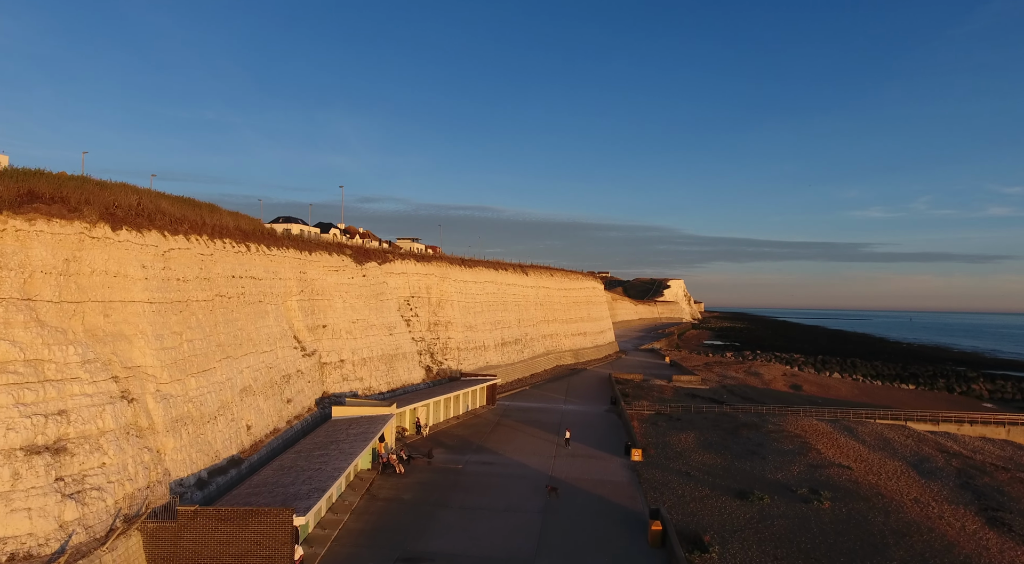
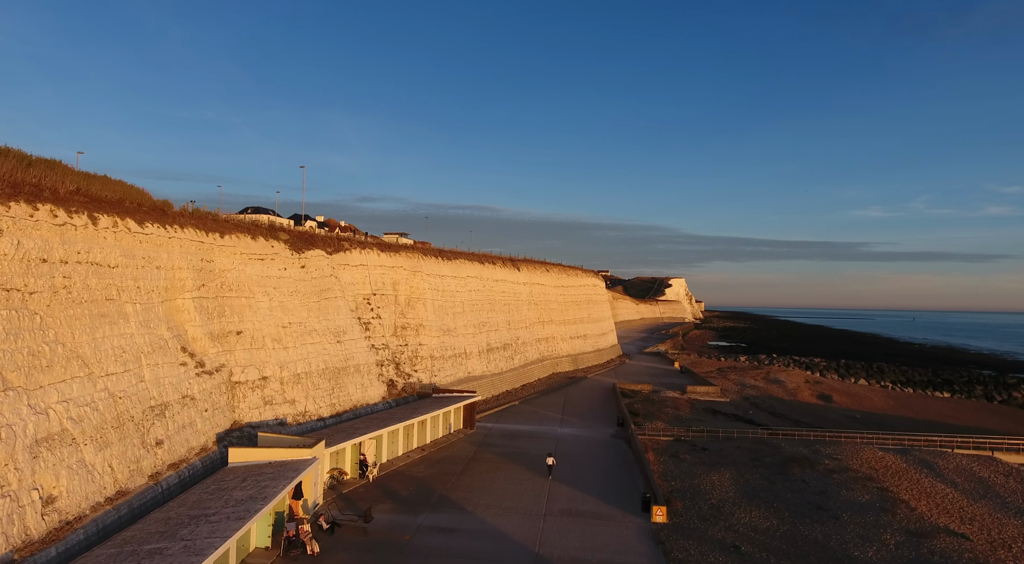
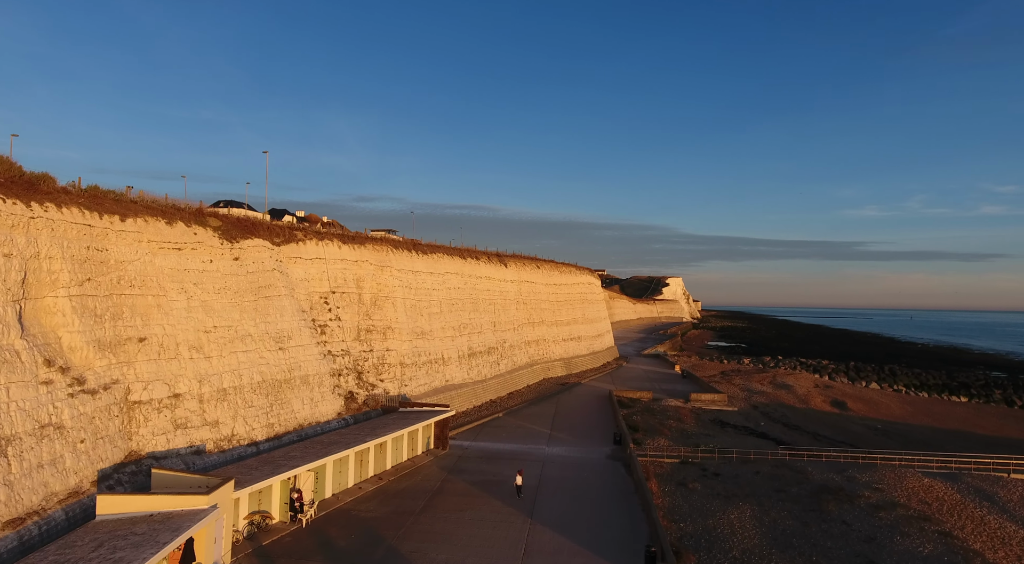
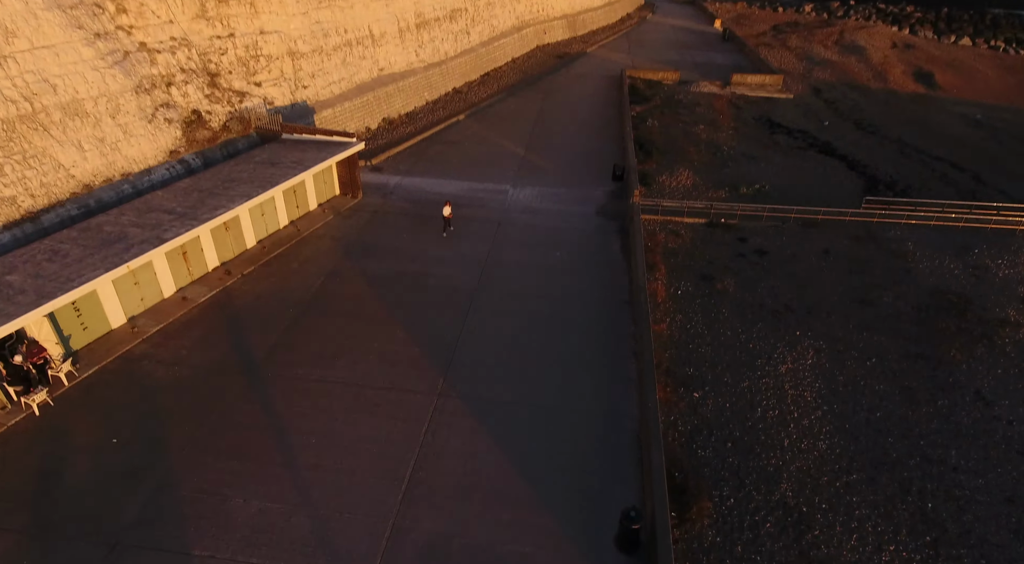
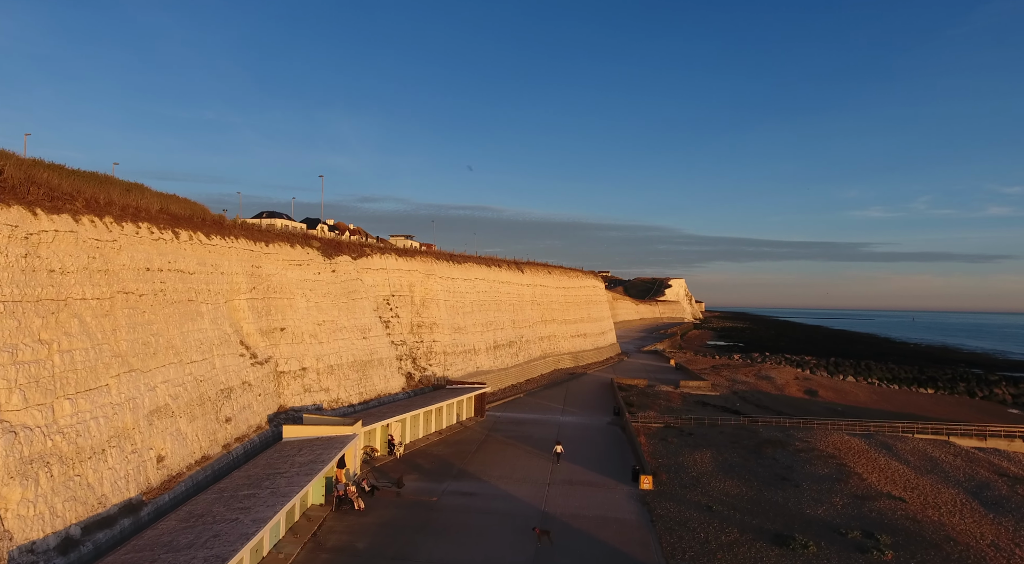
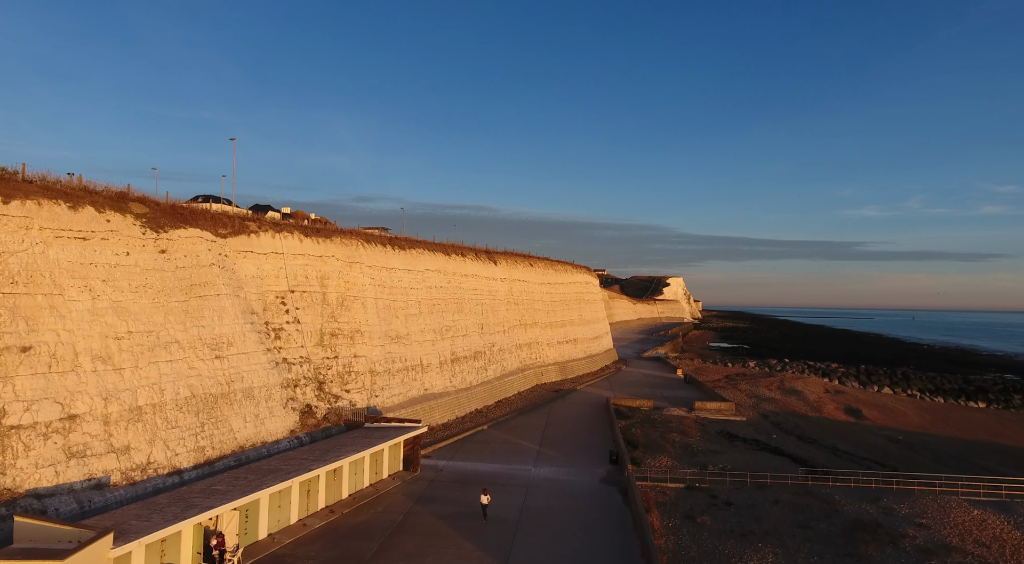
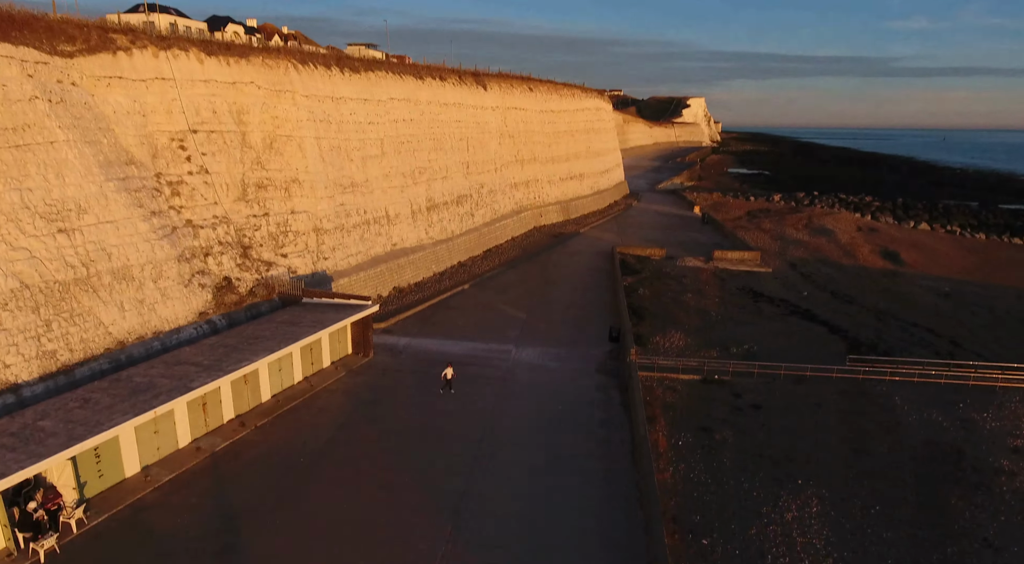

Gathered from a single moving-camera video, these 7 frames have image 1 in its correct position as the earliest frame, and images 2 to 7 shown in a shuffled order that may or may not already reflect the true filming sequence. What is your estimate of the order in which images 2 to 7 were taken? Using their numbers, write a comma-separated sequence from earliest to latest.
5, 2, 3, 6, 7, 4
